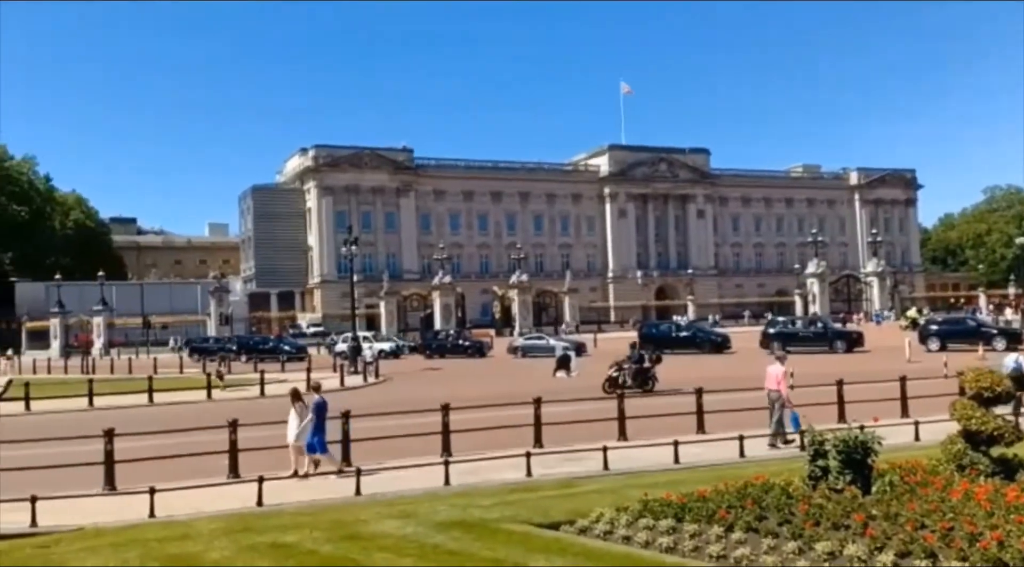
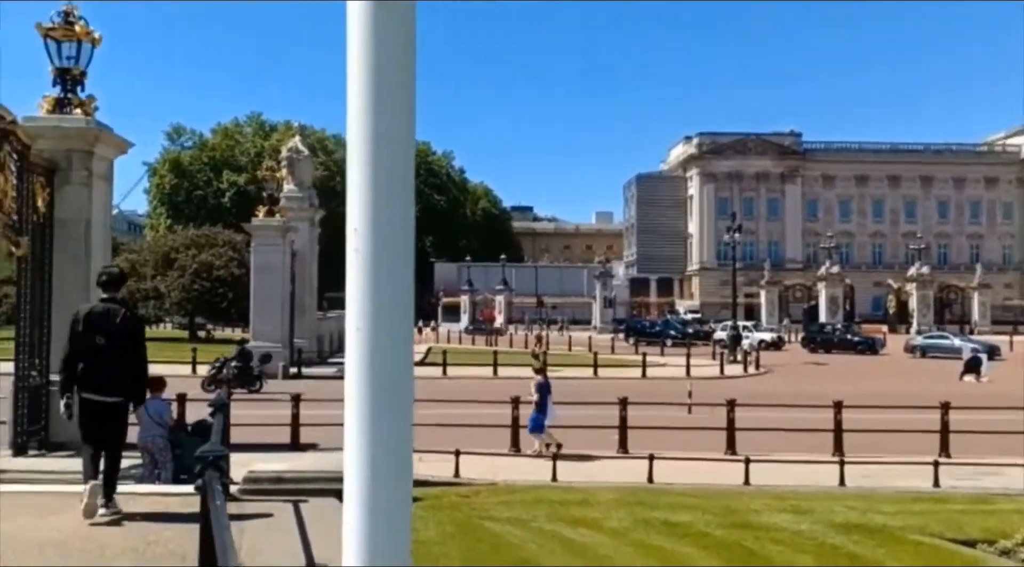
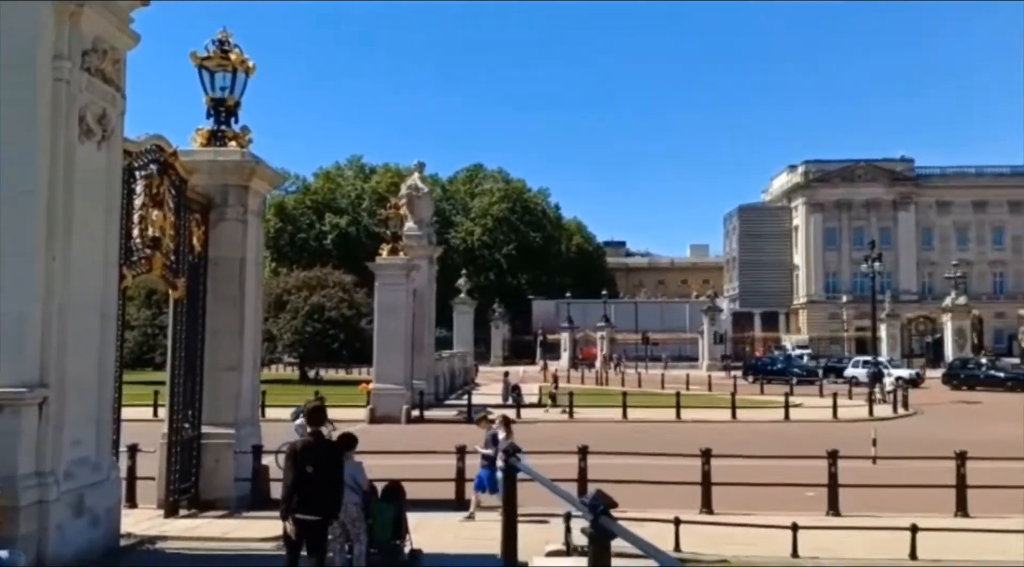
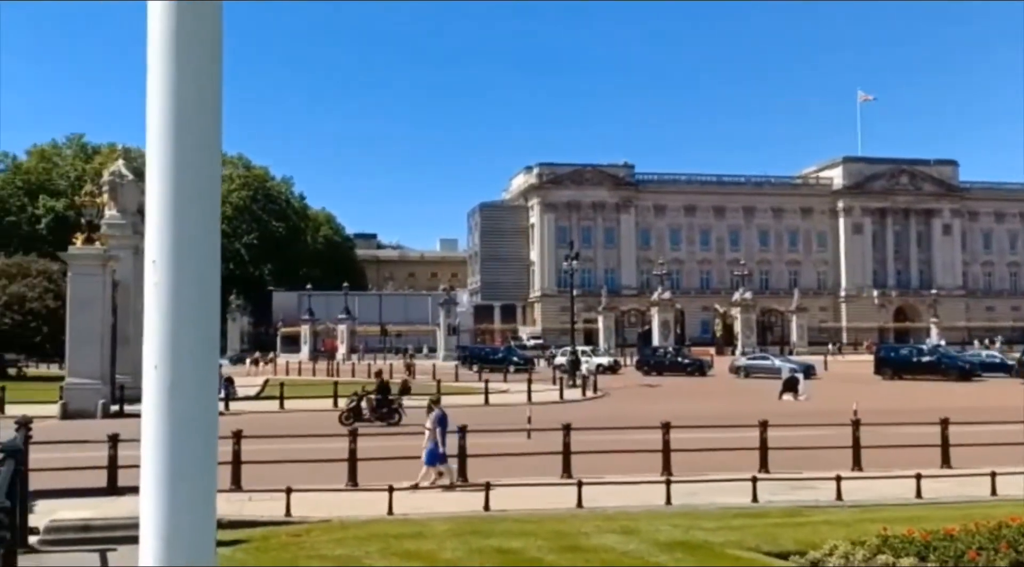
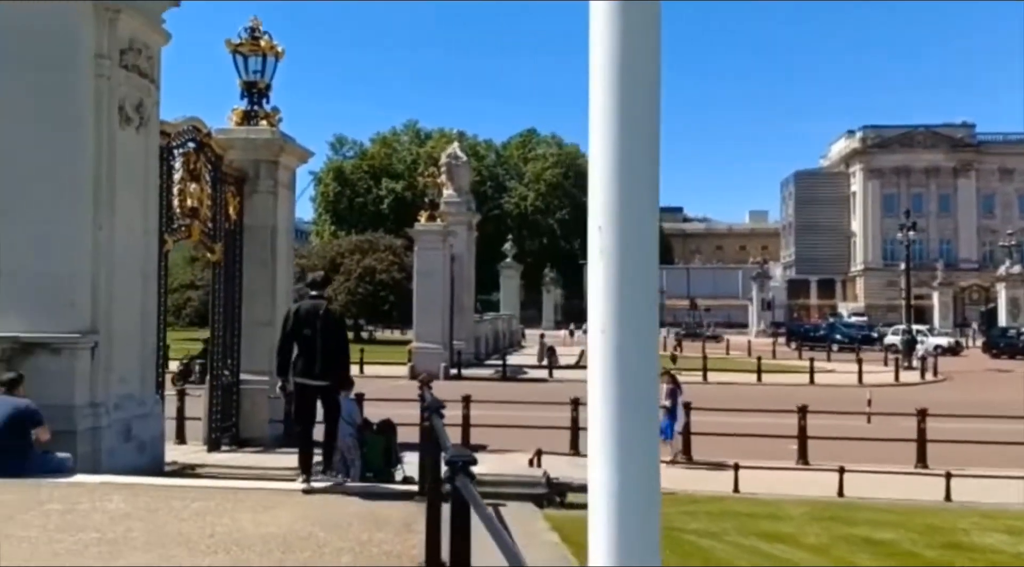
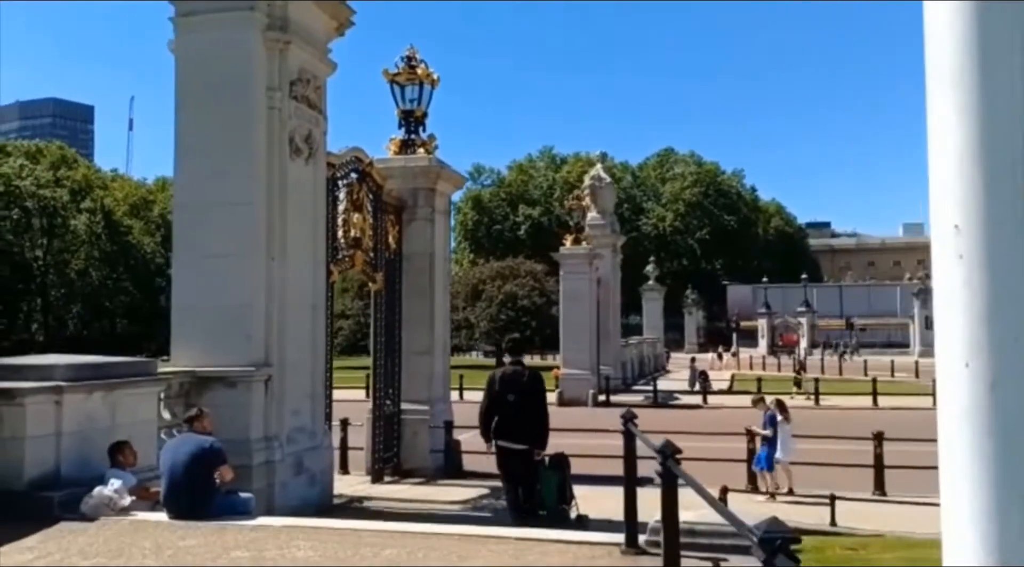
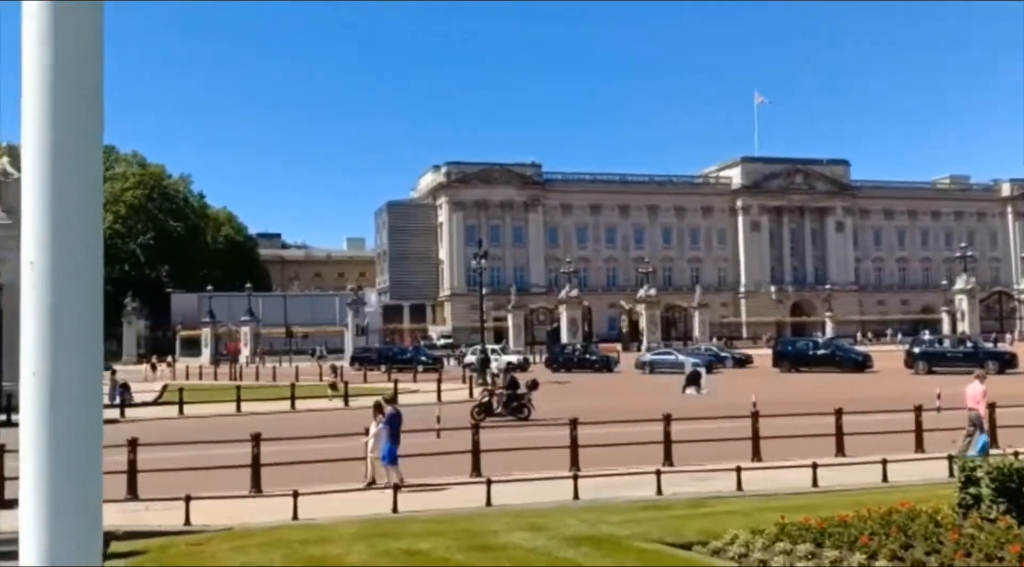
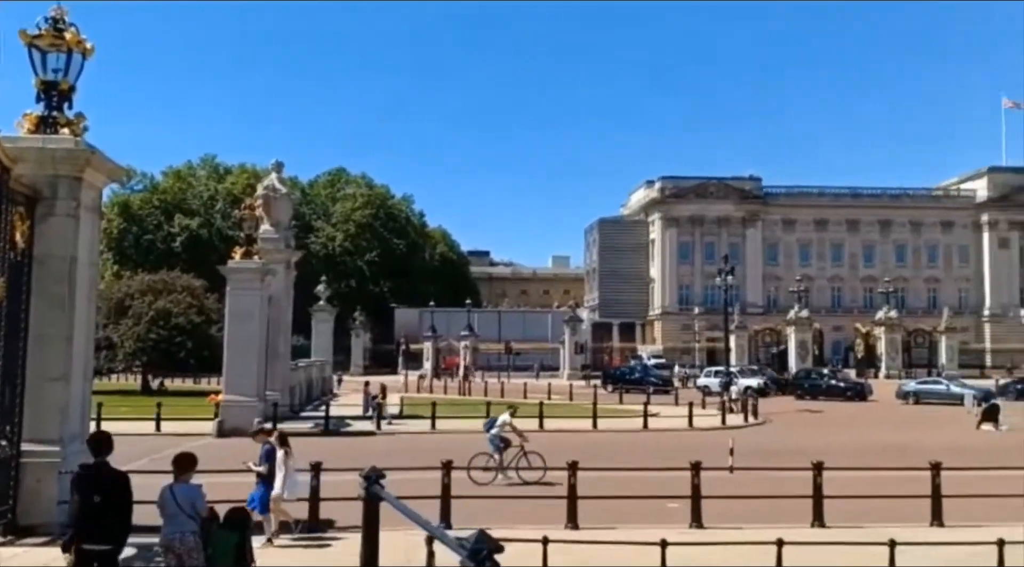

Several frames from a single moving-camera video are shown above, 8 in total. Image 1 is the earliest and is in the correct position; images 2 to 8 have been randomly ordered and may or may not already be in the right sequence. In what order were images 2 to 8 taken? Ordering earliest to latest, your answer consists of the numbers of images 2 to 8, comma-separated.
7, 4, 2, 5, 6, 3, 8
